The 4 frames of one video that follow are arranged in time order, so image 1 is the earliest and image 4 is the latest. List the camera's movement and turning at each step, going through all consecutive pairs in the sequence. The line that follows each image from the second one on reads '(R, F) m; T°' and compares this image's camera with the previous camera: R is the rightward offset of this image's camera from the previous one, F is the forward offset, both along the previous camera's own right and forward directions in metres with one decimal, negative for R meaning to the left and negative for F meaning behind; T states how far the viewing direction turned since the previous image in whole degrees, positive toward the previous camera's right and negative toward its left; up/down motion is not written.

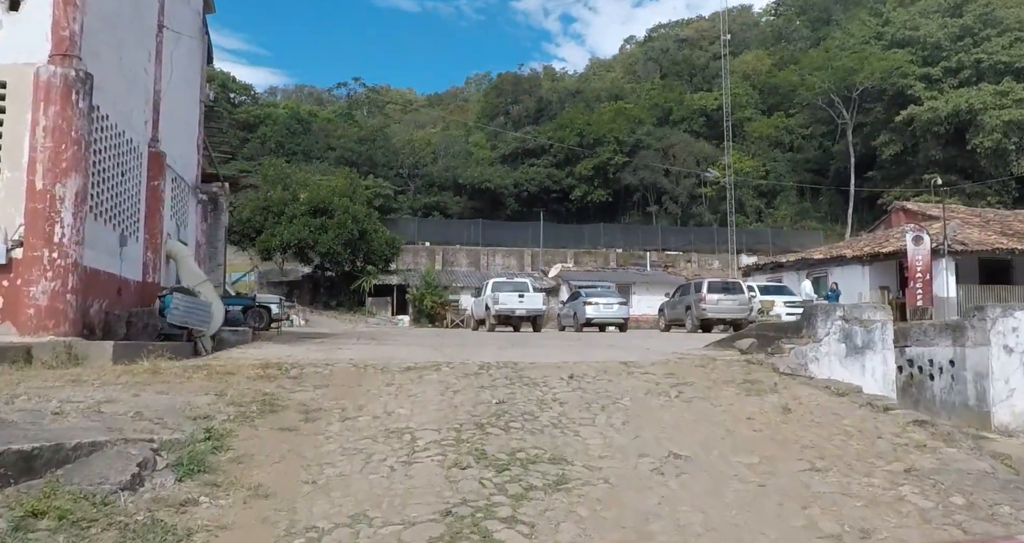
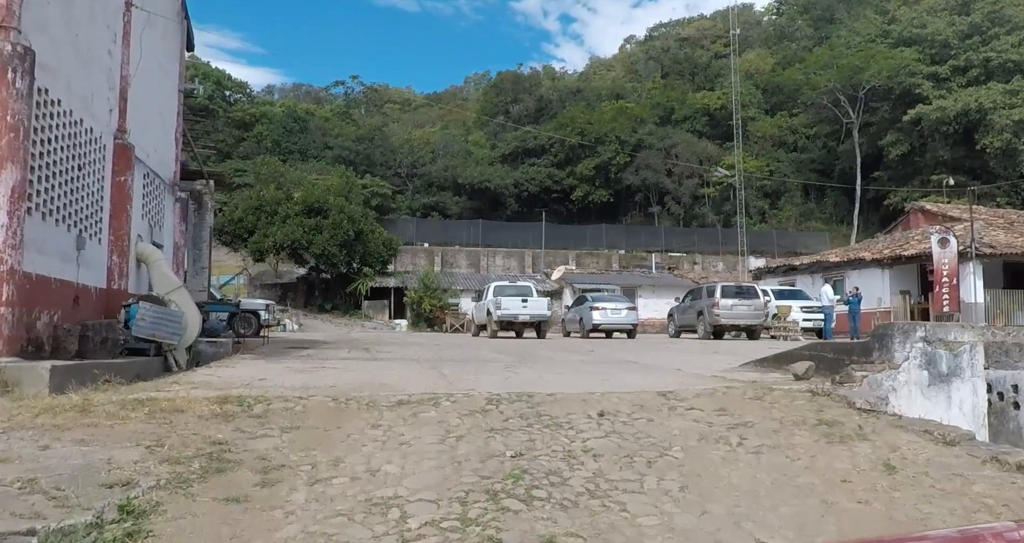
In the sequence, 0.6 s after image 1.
(-0.1, +1.3) m; 0°
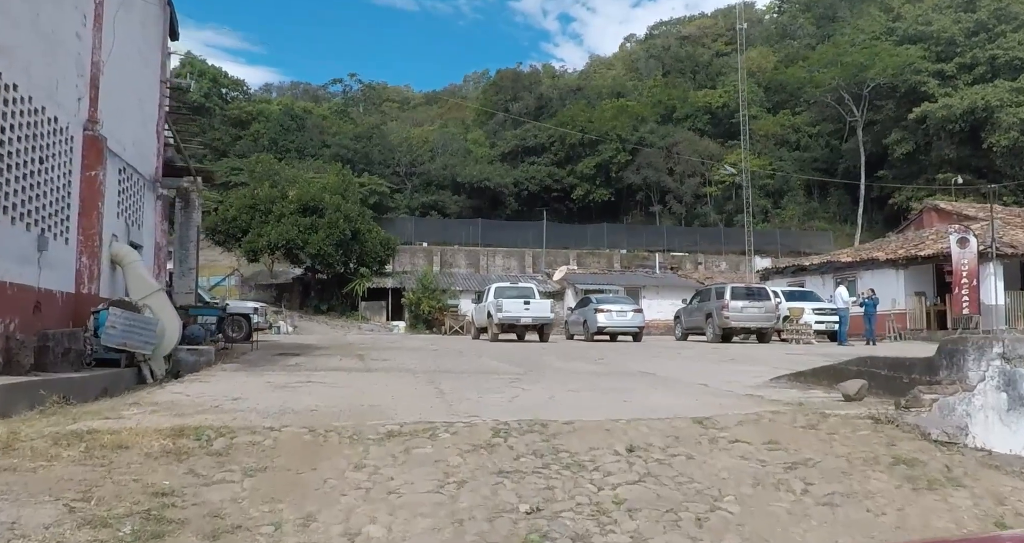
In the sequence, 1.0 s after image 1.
(-0.1, +0.9) m; 0°
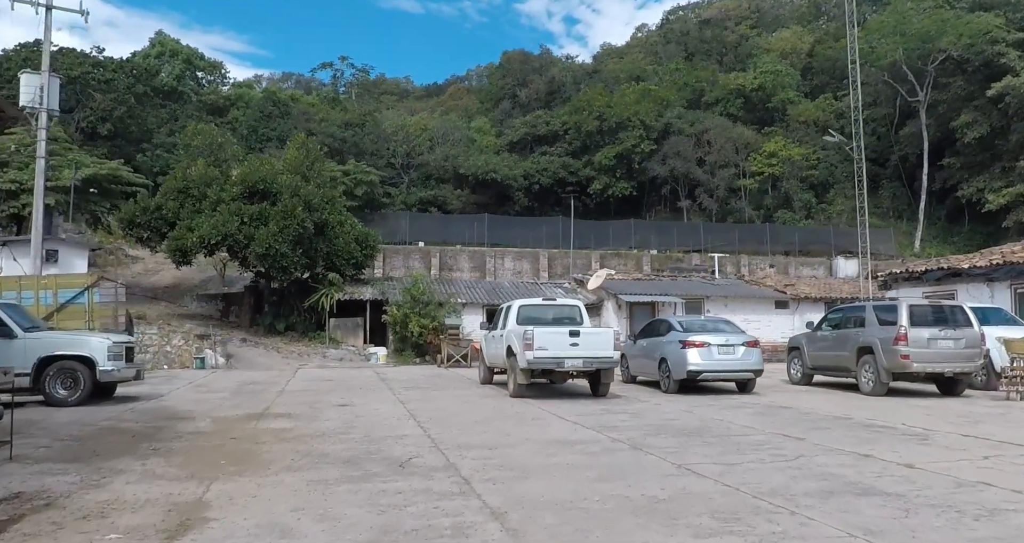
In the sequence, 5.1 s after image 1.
(-0.6, +9.1) m; 0°
